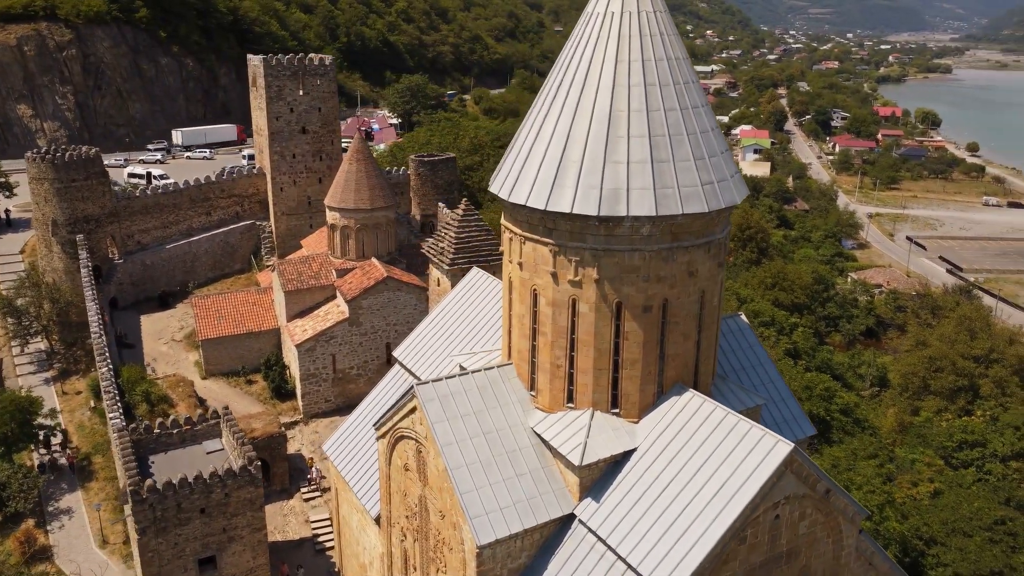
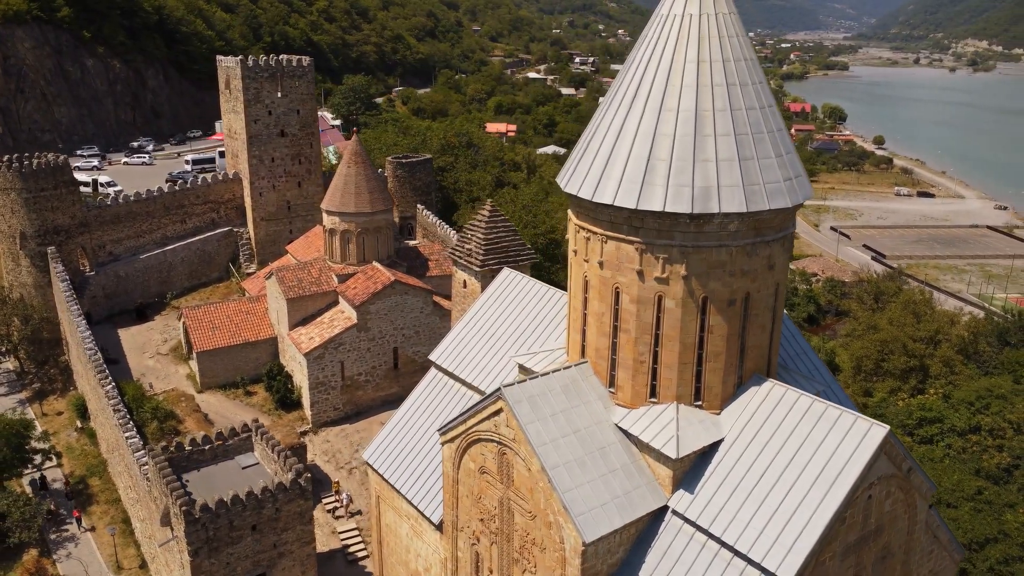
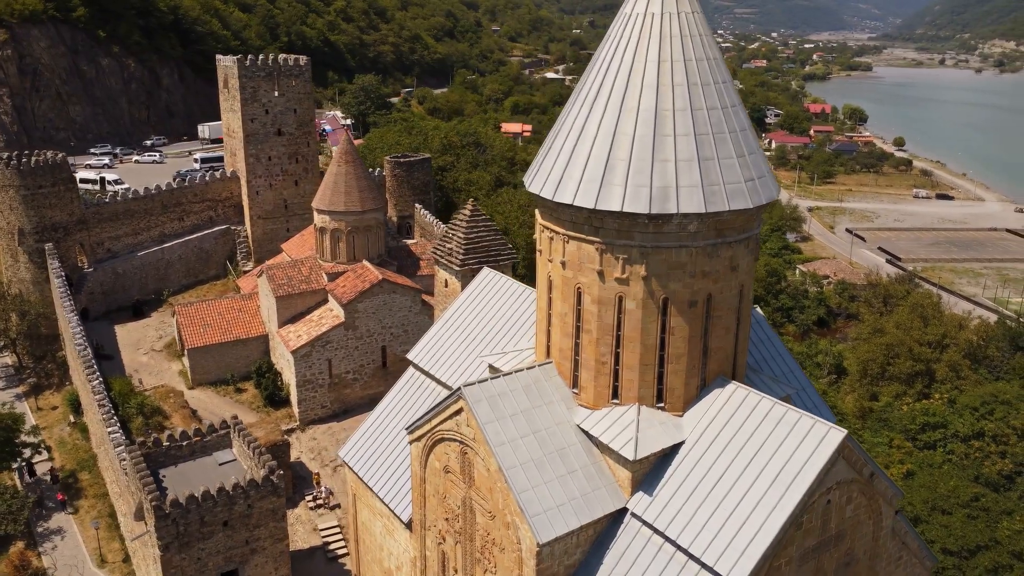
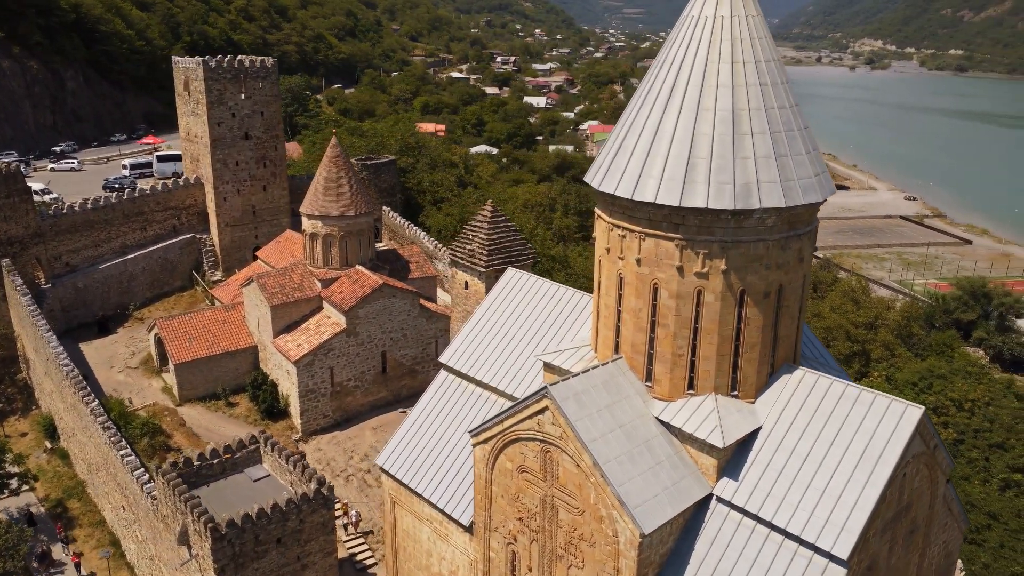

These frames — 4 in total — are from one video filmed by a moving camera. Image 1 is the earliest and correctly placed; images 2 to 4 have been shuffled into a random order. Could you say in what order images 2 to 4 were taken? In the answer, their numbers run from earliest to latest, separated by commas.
3, 2, 4
